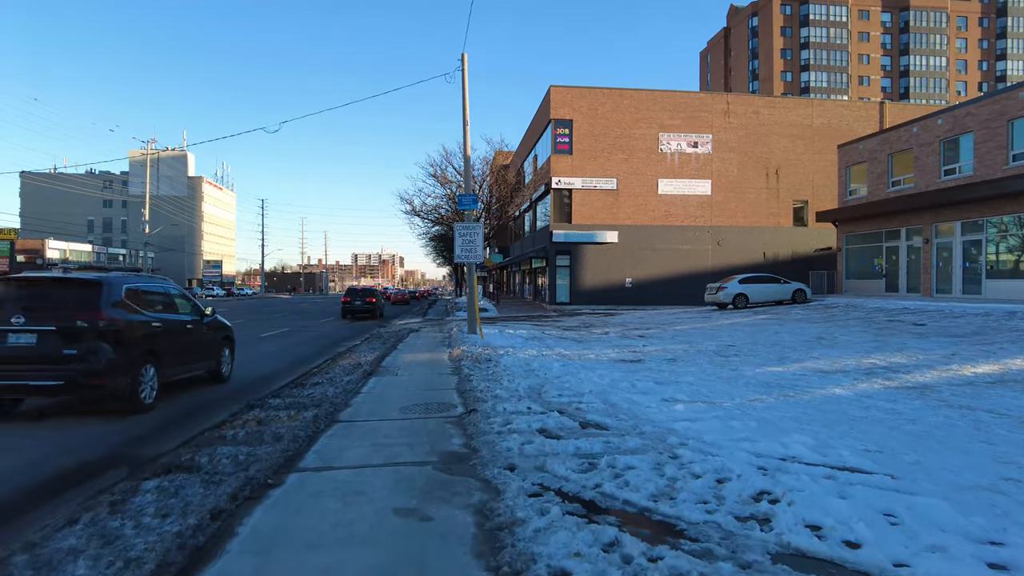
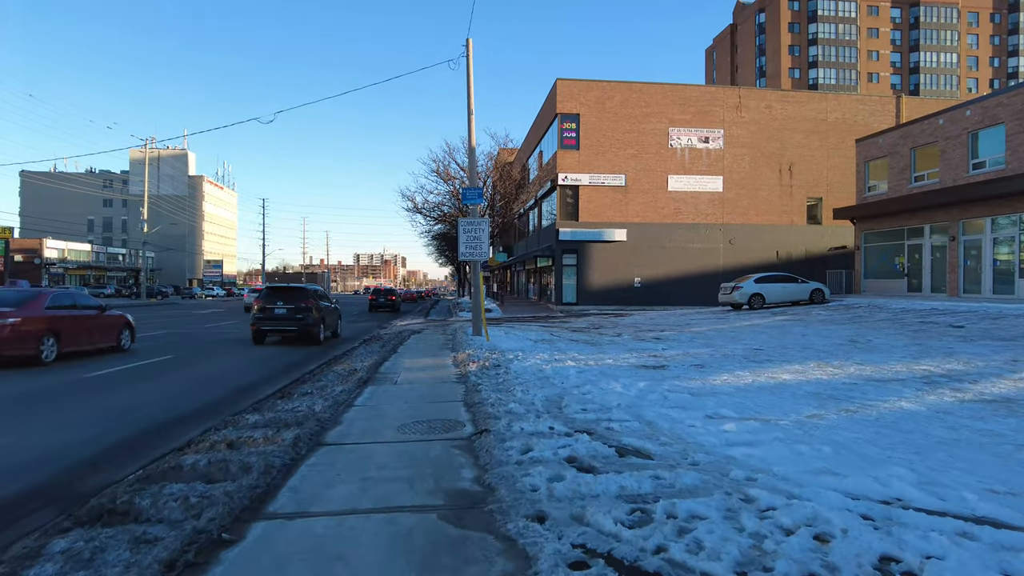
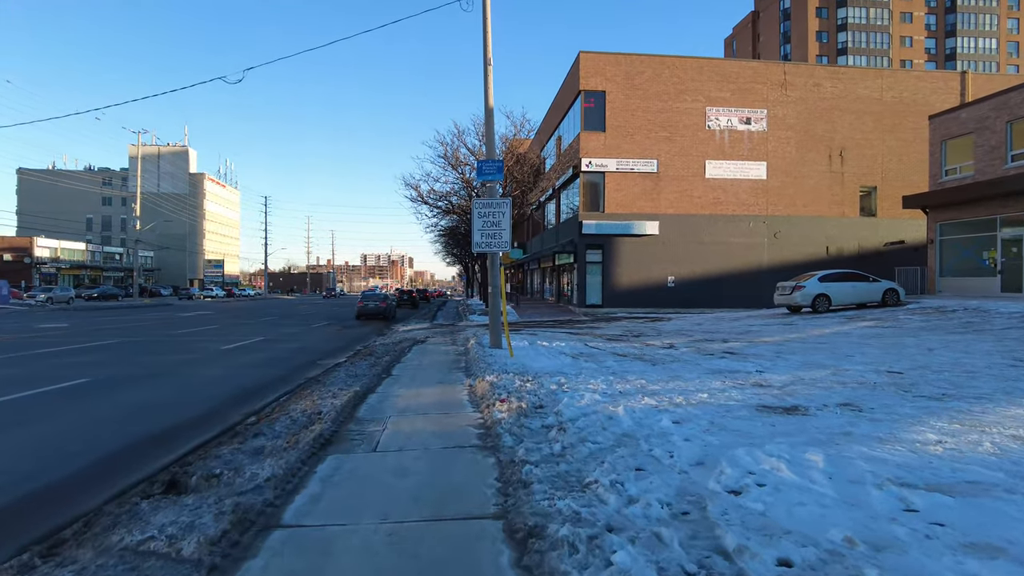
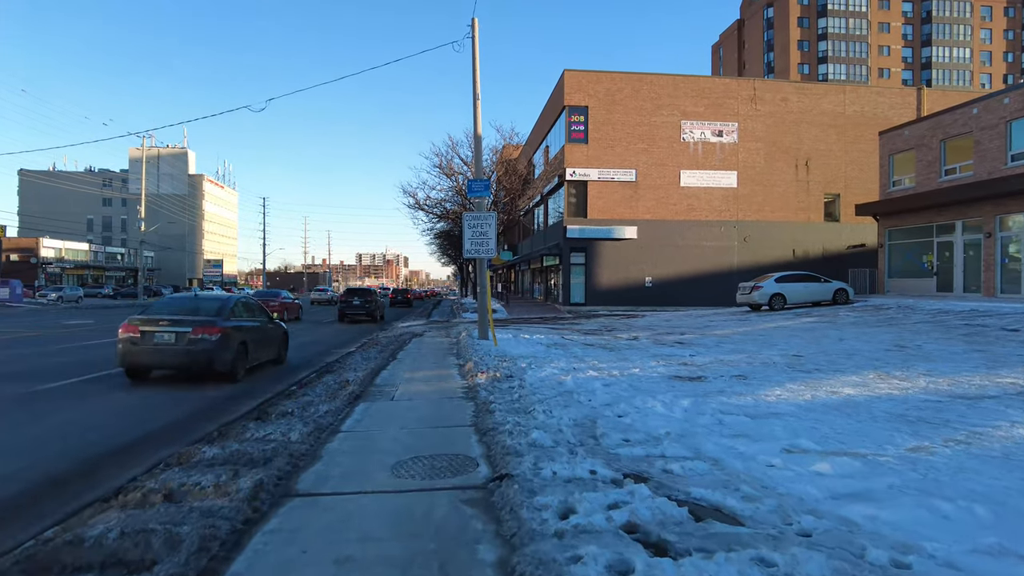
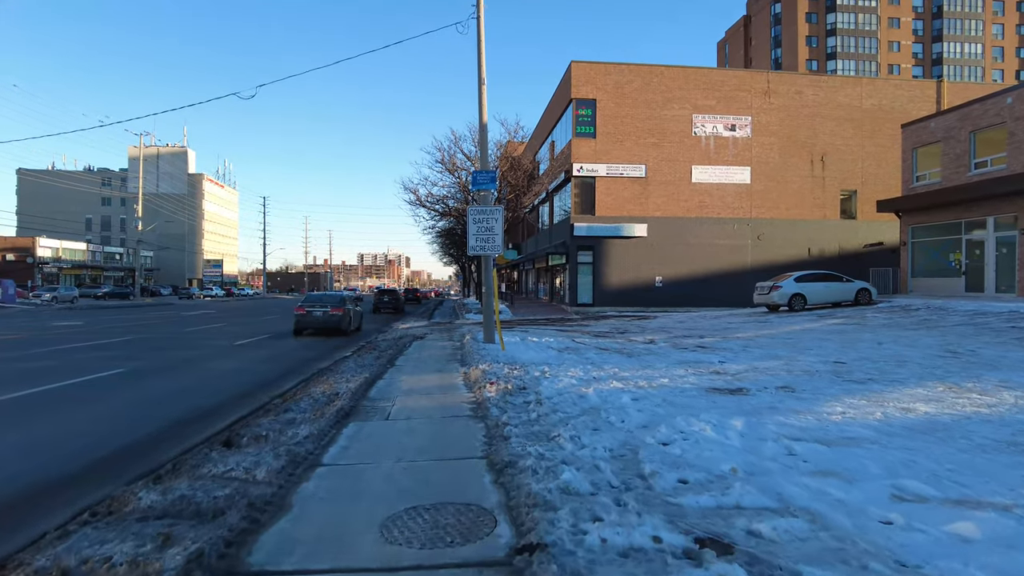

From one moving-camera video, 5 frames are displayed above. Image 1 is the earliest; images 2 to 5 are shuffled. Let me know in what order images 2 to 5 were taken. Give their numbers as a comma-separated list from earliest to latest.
2, 4, 5, 3
